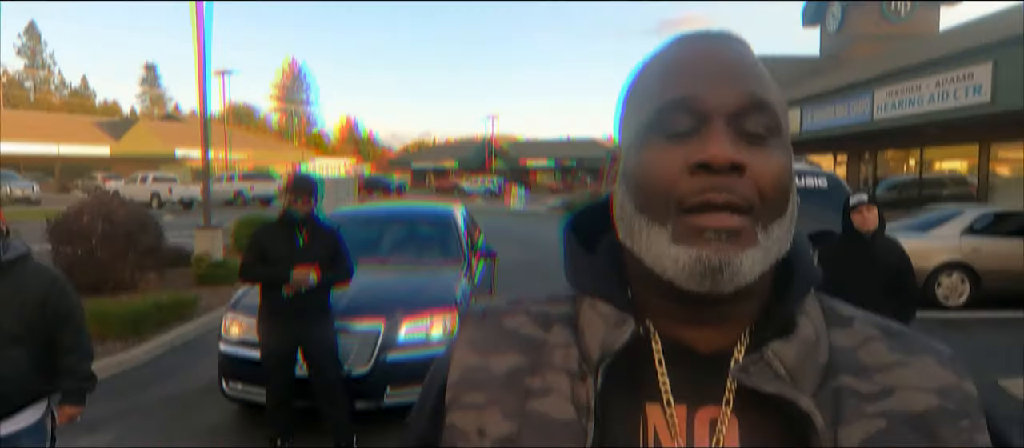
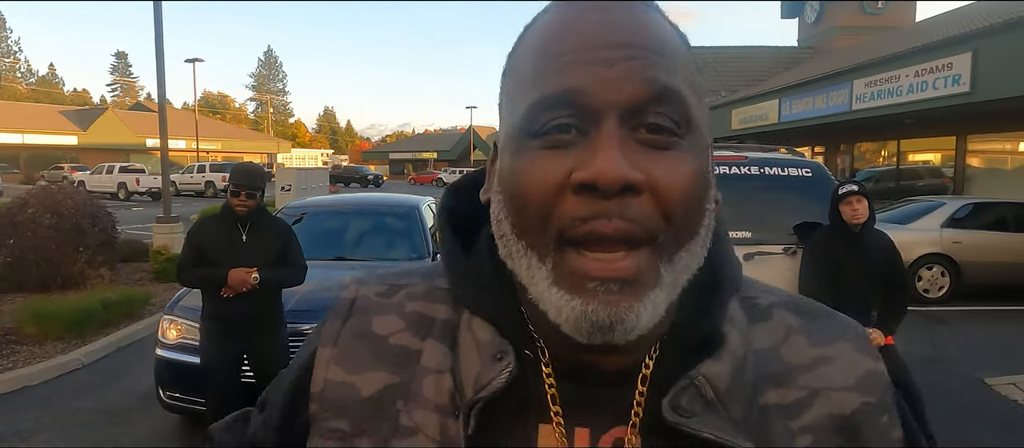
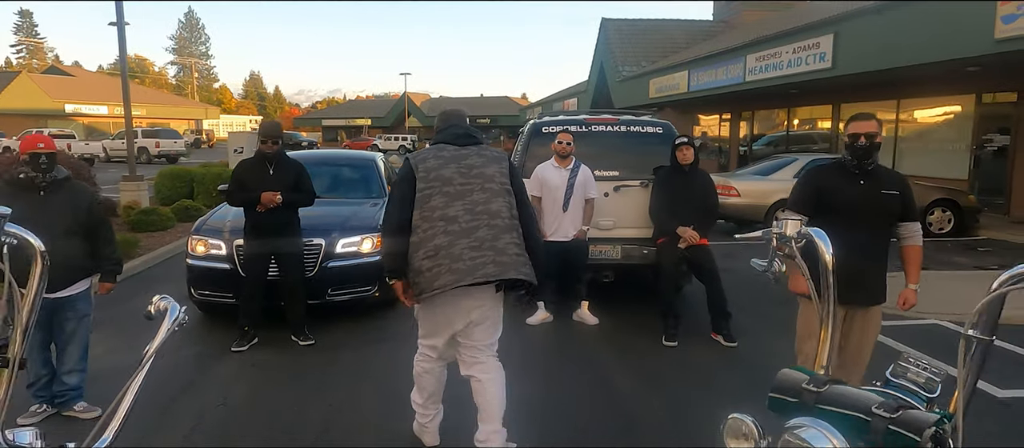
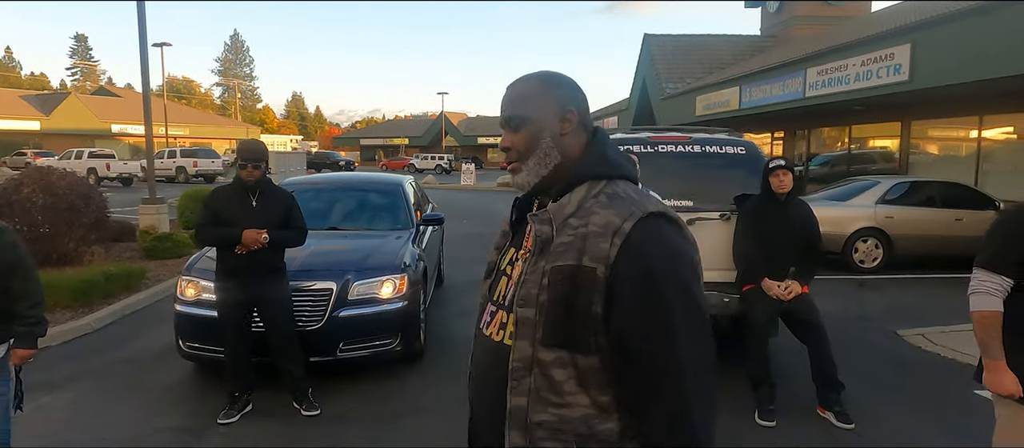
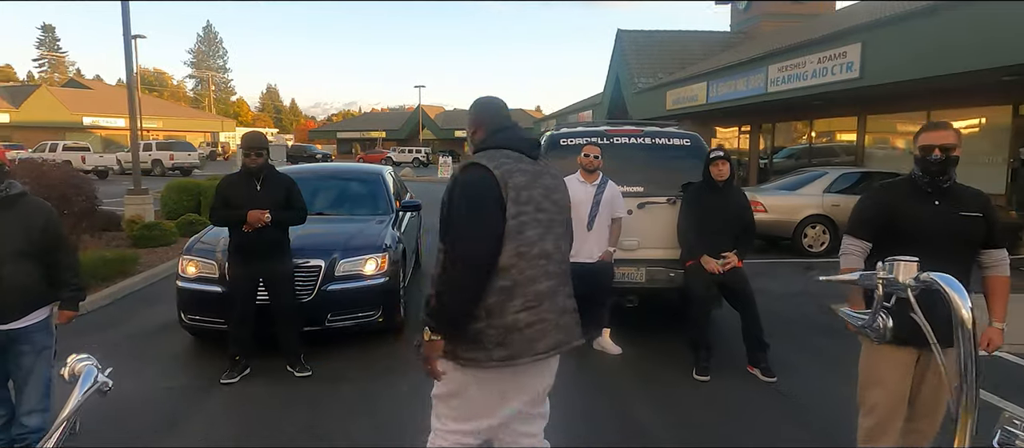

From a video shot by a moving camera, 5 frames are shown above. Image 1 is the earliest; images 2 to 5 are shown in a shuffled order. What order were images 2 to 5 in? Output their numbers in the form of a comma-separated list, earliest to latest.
2, 4, 5, 3
